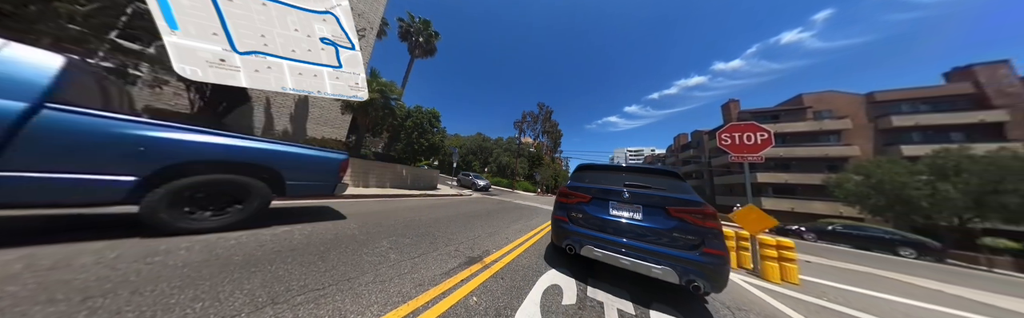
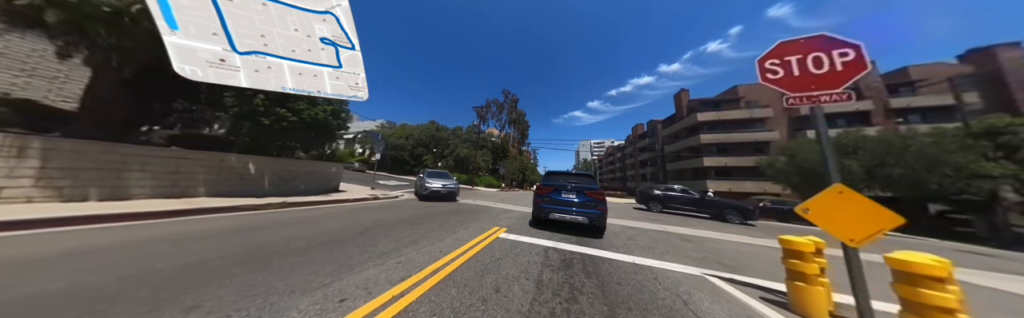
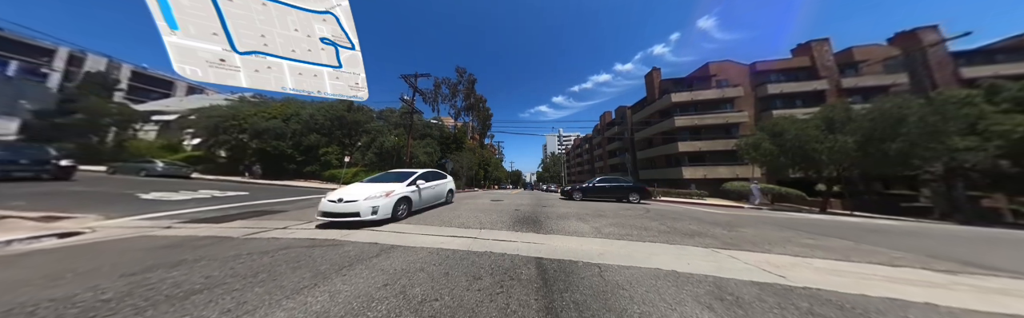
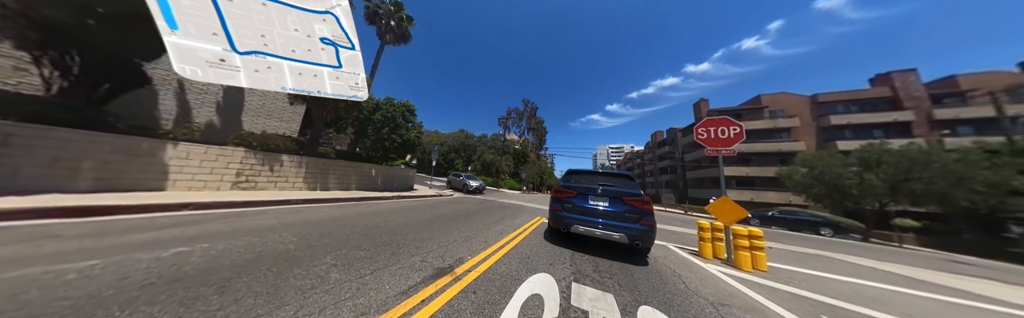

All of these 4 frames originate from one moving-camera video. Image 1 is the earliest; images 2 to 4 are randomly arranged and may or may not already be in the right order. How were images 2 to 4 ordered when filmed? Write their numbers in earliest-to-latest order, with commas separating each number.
4, 2, 3
